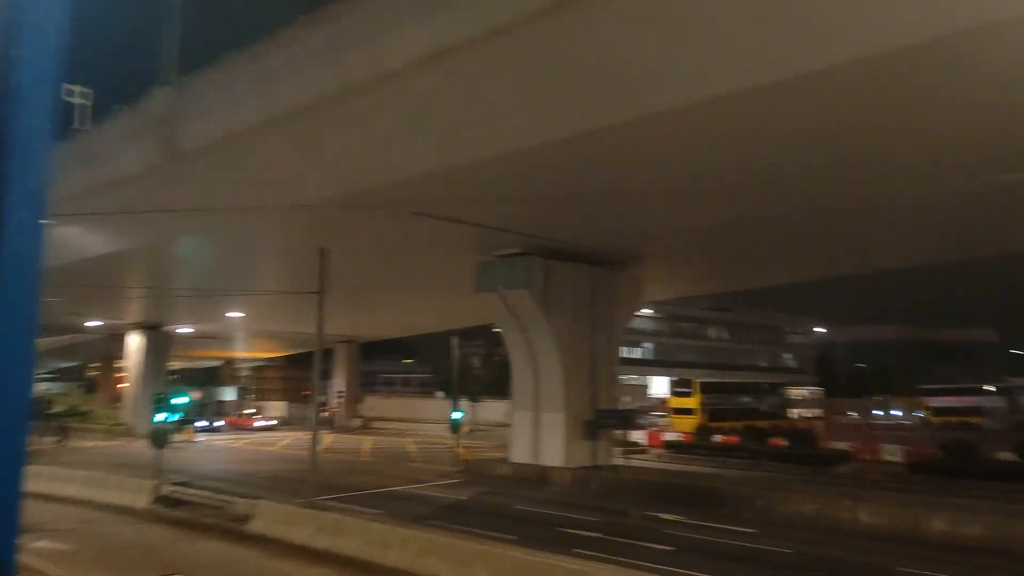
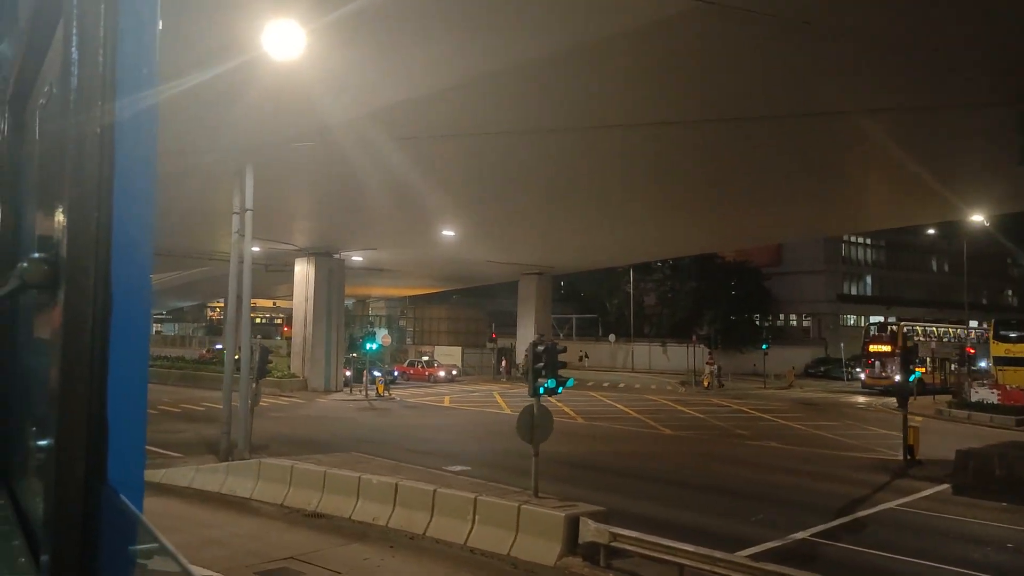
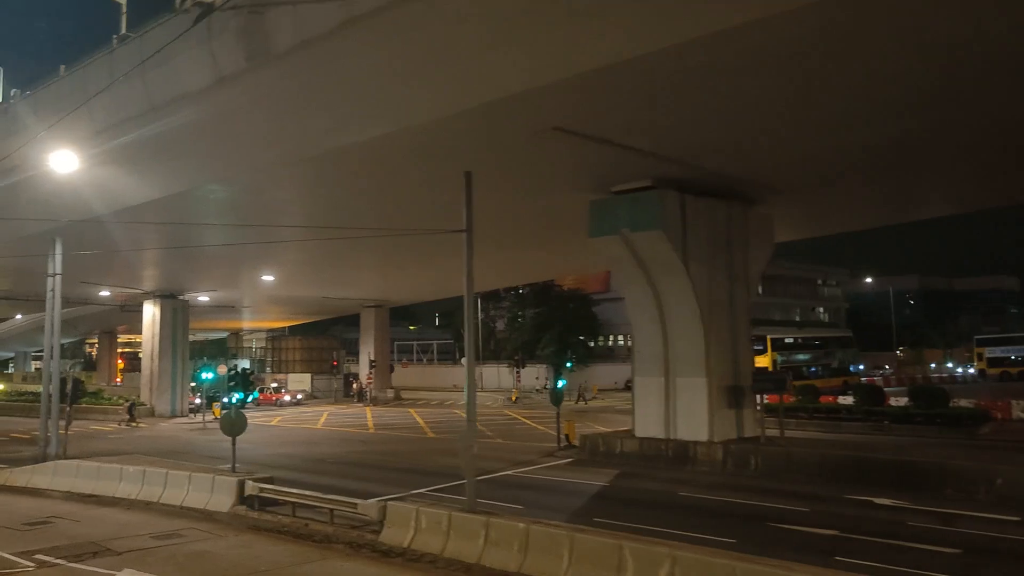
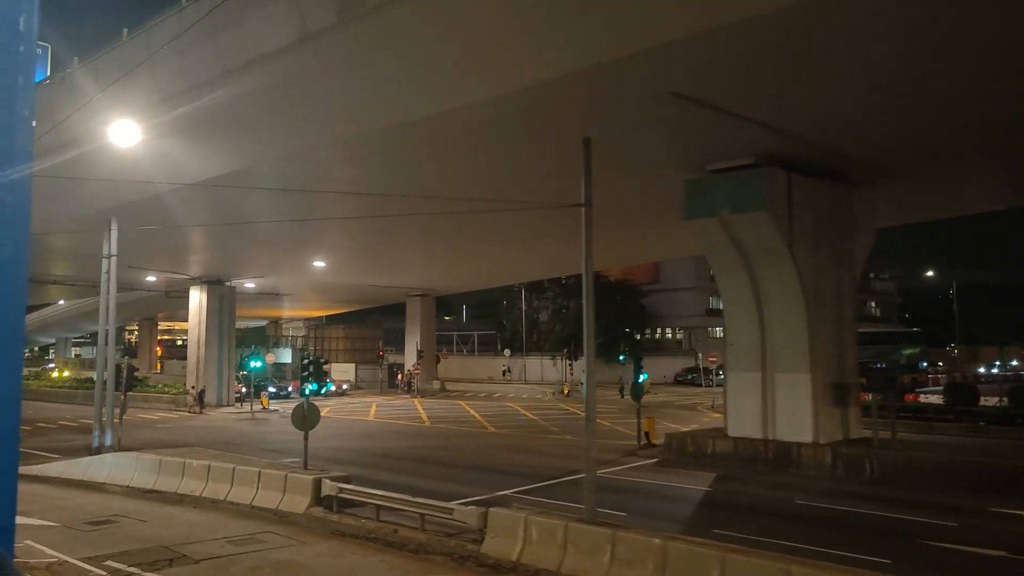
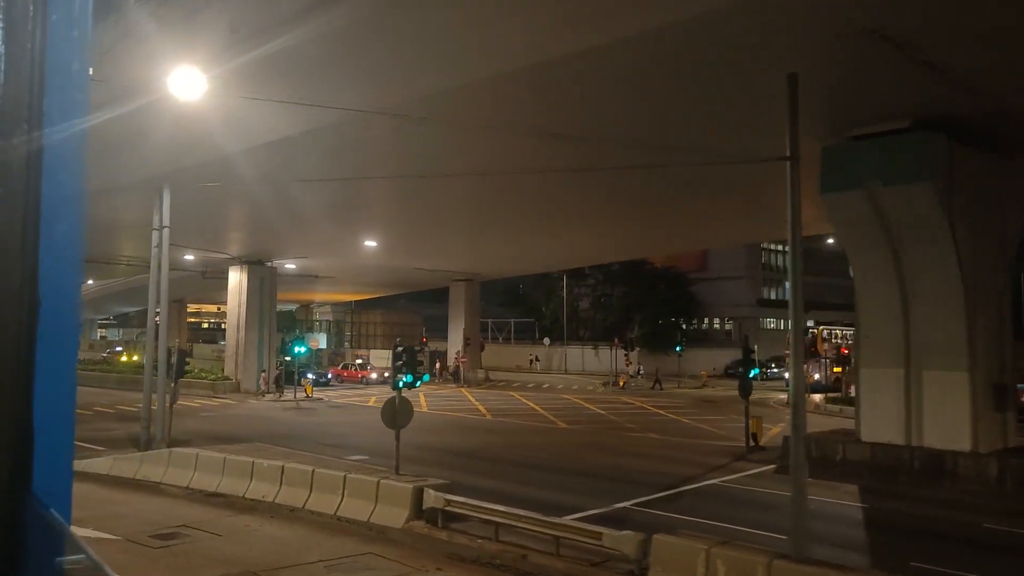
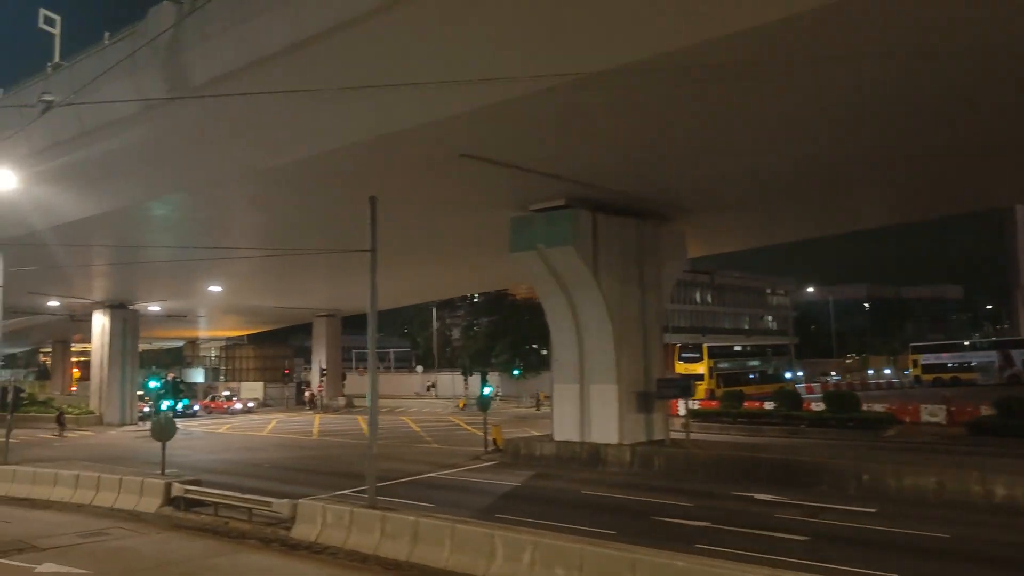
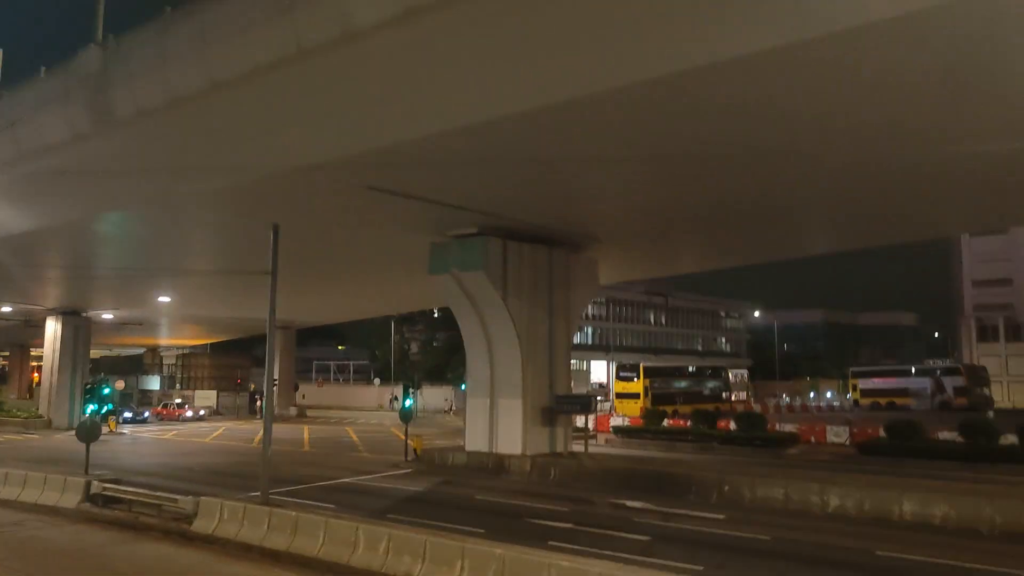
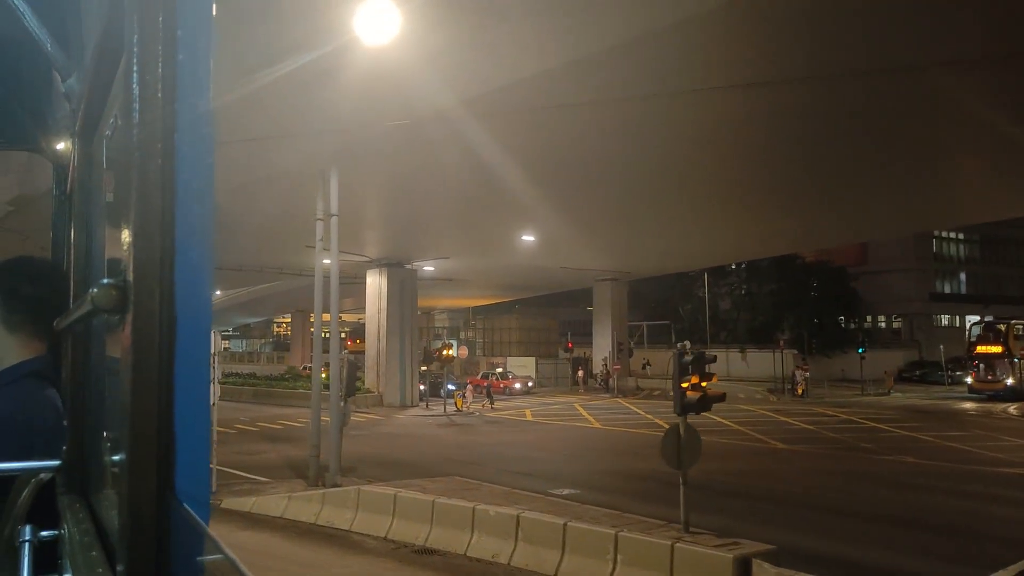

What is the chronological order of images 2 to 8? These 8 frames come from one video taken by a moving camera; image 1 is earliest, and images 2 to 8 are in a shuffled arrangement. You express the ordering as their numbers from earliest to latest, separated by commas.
7, 6, 3, 4, 5, 2, 8
